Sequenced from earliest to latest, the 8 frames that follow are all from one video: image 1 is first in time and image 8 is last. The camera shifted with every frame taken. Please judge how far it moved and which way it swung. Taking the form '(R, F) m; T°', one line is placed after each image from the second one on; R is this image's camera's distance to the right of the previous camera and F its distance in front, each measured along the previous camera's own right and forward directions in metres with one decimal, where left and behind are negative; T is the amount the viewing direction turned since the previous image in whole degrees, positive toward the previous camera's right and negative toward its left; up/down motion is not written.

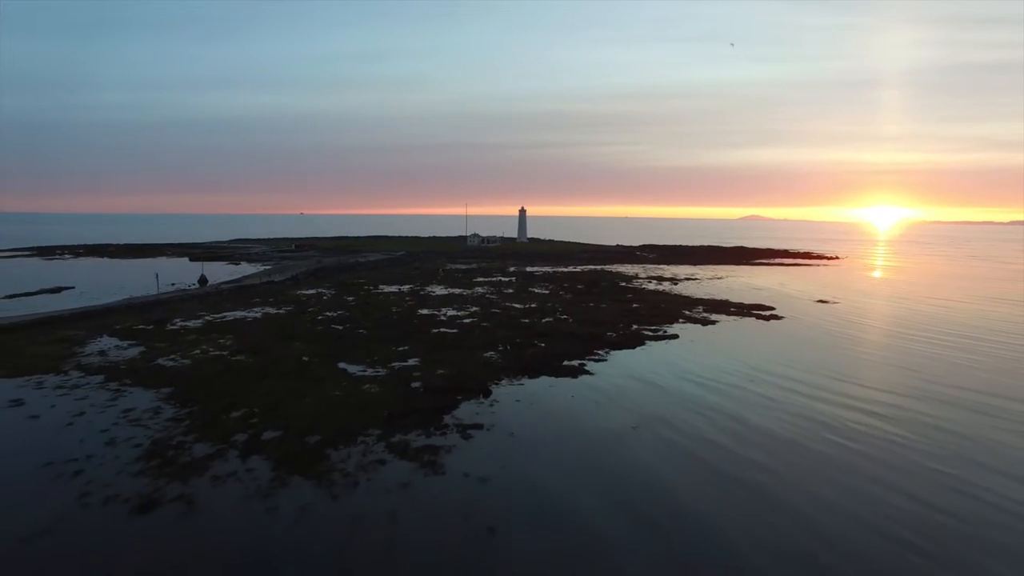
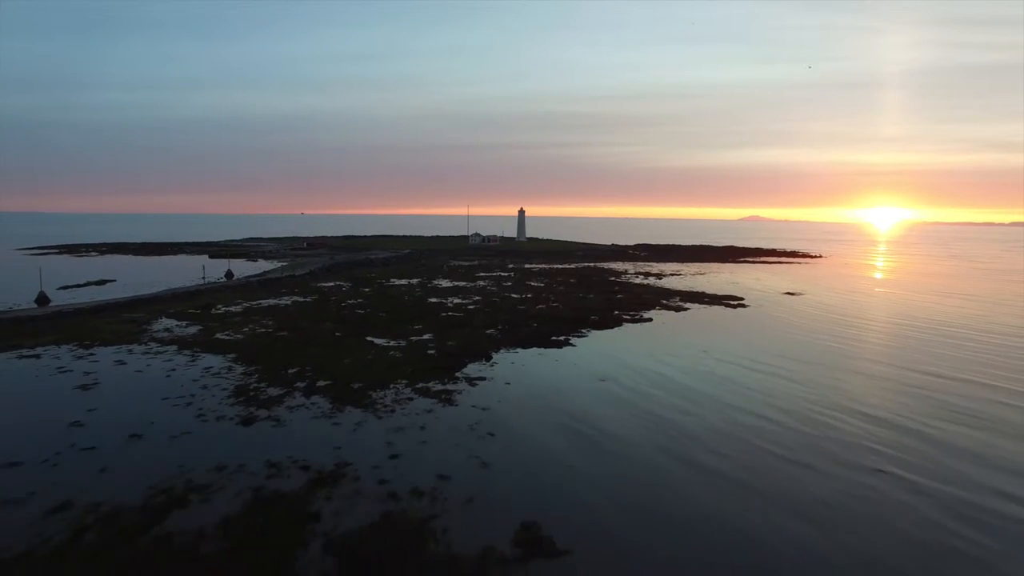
(+0.1, -3.6) m; 0°
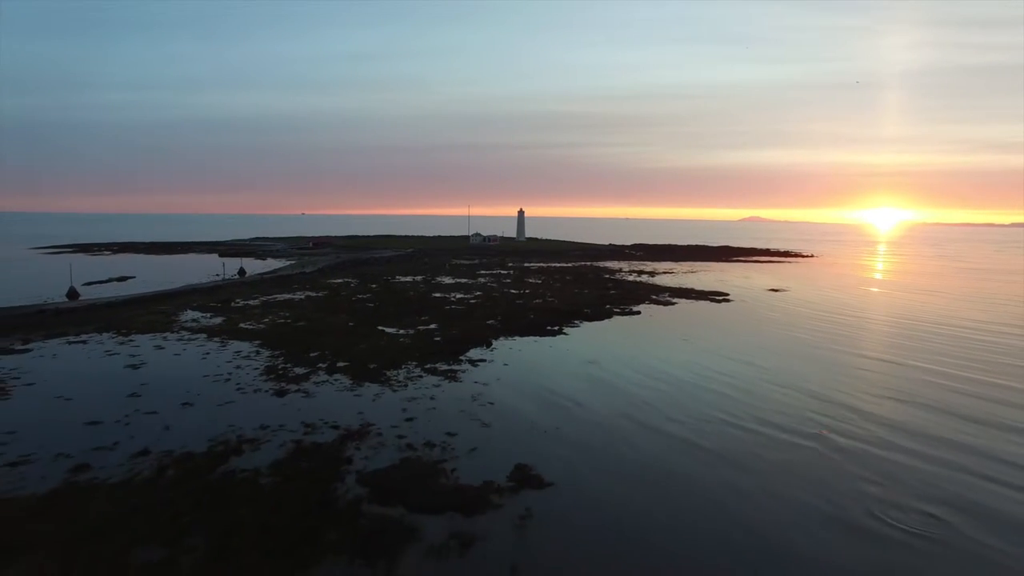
(+0.1, -1.9) m; 0°
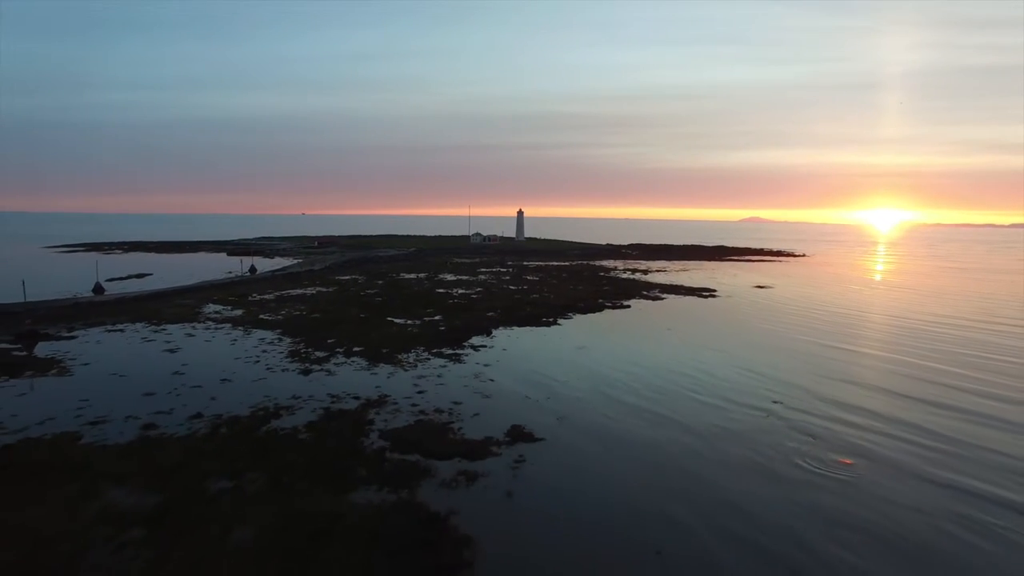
(+0.1, -1.9) m; 0°
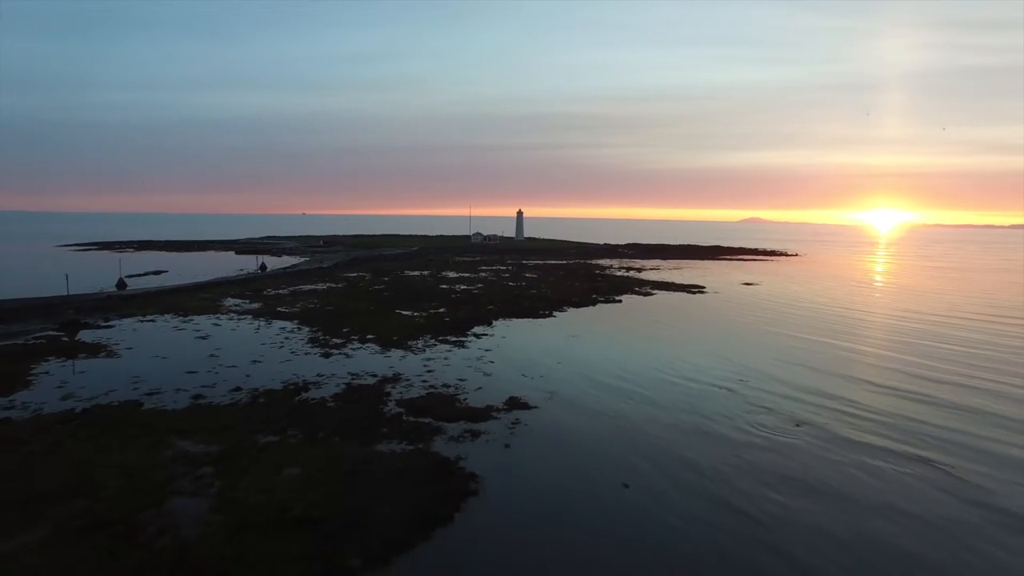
(0.0, -1.9) m; 0°
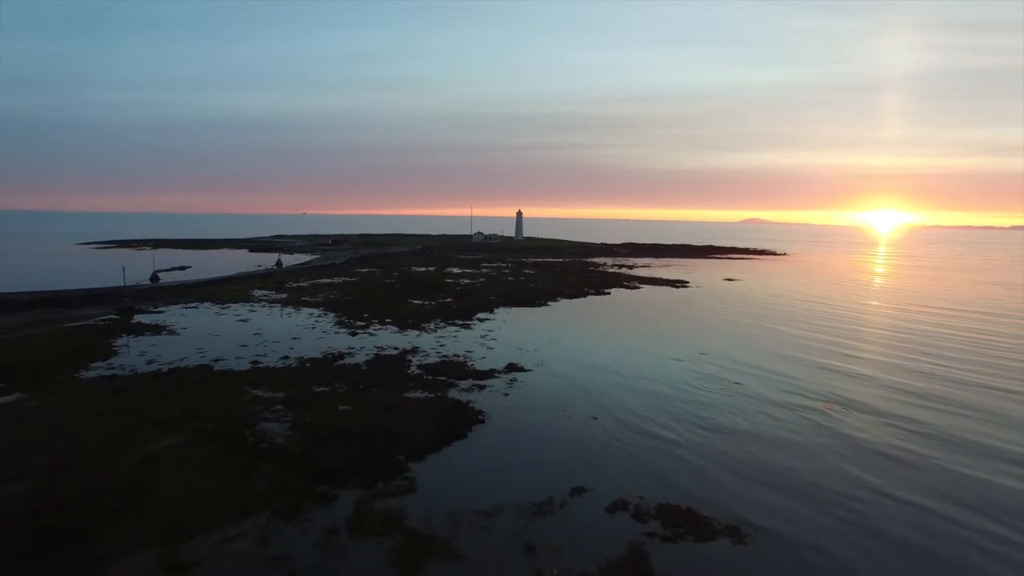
(0.0, -3.2) m; 0°
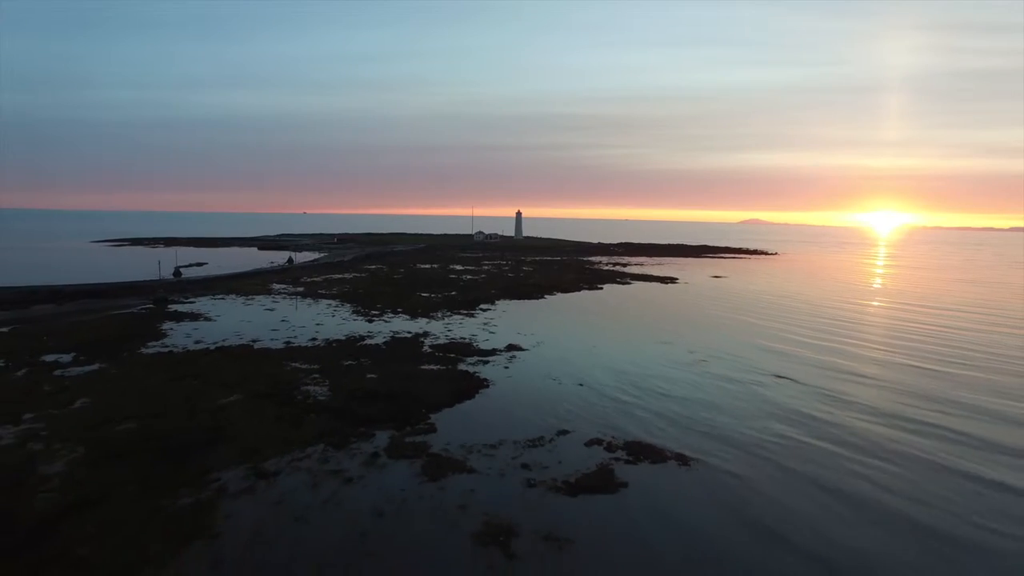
(0.0, -2.5) m; 0°
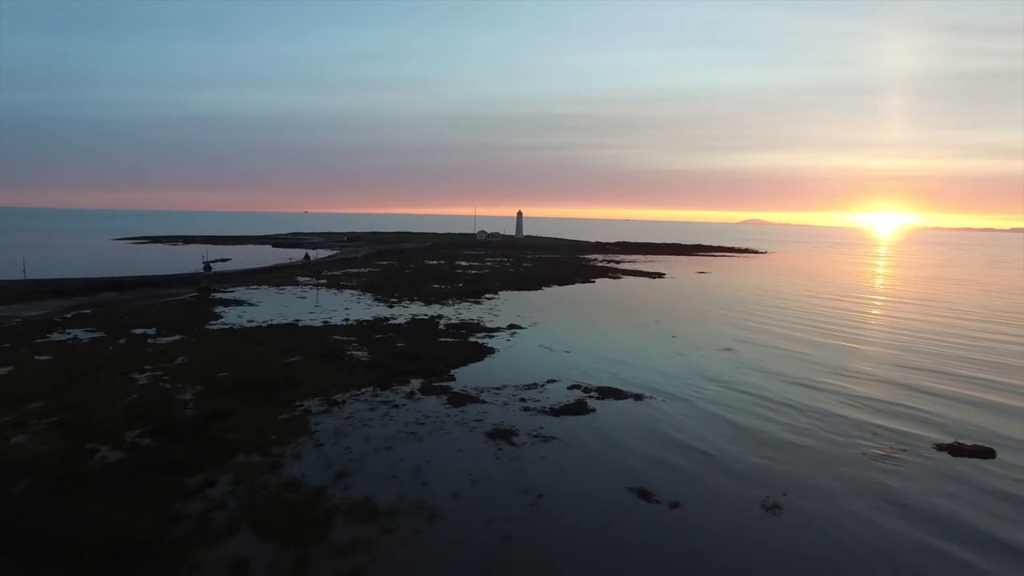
(0.0, -3.7) m; 0°
